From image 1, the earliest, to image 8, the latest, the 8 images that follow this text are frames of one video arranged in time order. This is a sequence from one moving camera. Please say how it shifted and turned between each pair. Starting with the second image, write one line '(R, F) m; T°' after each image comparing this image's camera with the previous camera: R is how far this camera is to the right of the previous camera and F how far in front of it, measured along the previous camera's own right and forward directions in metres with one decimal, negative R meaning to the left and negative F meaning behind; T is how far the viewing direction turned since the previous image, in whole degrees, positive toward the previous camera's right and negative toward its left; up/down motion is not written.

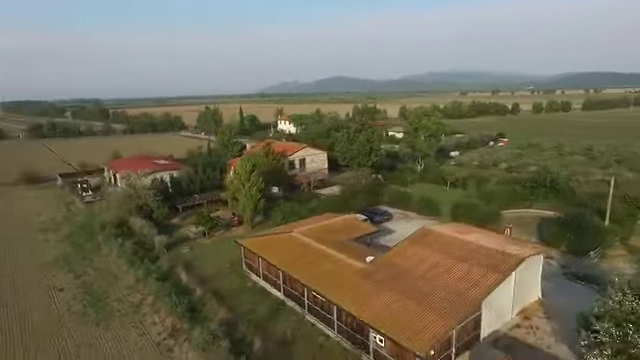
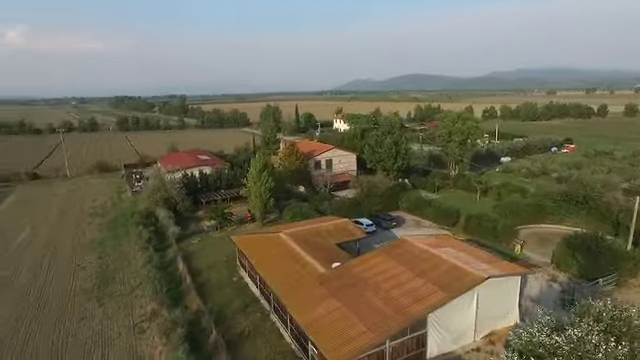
(+4.5, 0.0) m; -10°
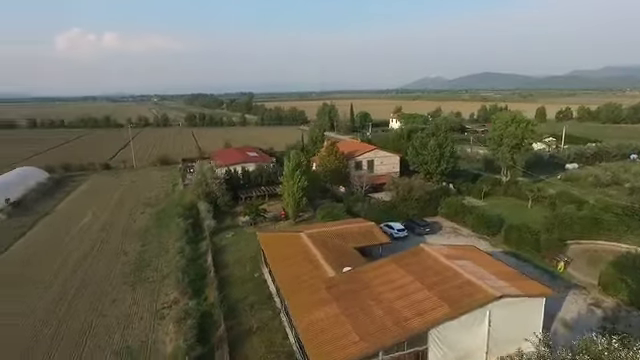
(+2.1, +0.4) m; -9°
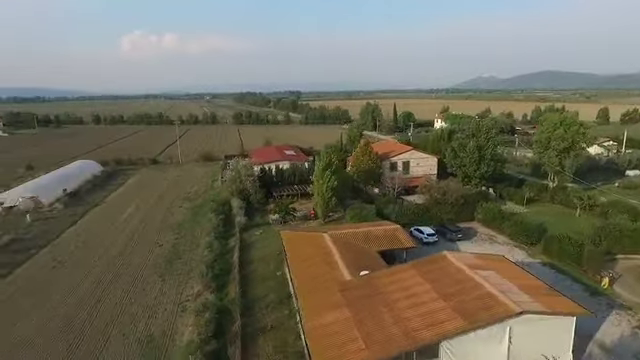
(+1.1, +0.3) m; -7°
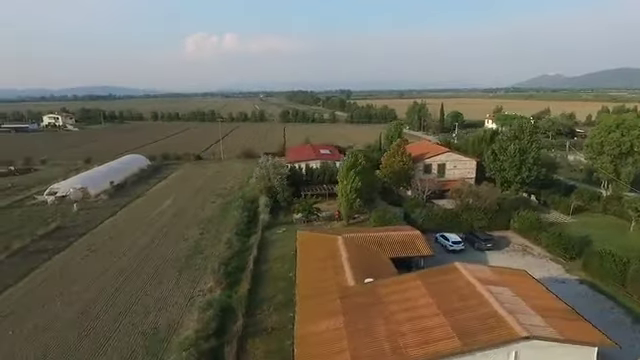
(+1.8, +0.6) m; -7°
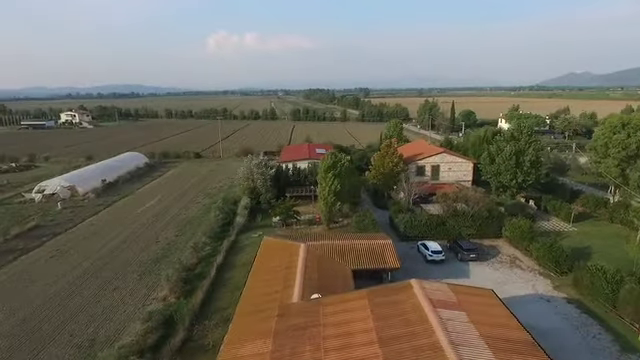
(+2.8, +1.6) m; -3°
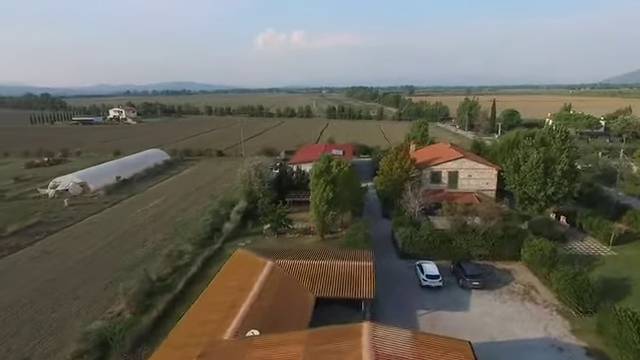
(+3.1, +2.7) m; -6°
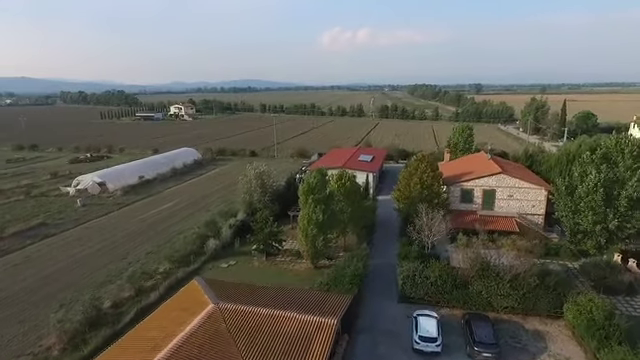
(+3.5, +4.2) m; -9°
